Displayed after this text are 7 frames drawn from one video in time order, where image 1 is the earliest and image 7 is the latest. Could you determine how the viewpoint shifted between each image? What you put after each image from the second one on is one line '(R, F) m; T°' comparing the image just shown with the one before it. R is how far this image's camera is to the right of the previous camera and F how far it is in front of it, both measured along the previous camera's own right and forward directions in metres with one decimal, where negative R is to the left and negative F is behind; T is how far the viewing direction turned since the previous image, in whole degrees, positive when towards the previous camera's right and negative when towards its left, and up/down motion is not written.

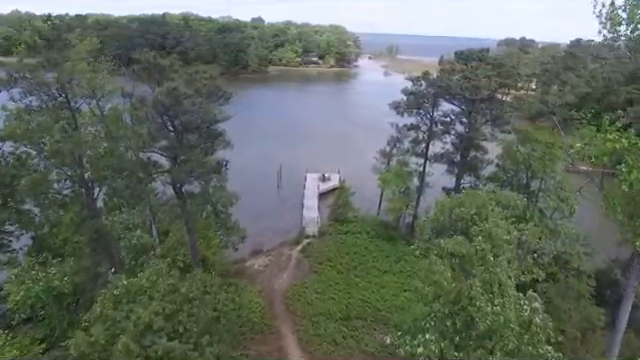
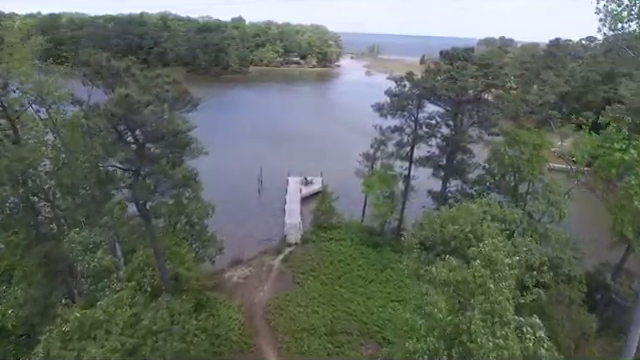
(+0.1, +0.9) m; +2°
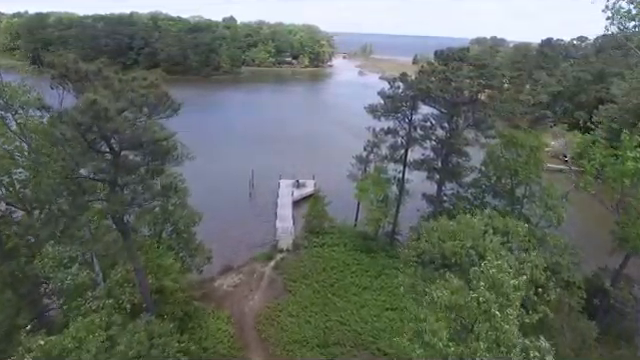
(+0.1, +0.6) m; +1°
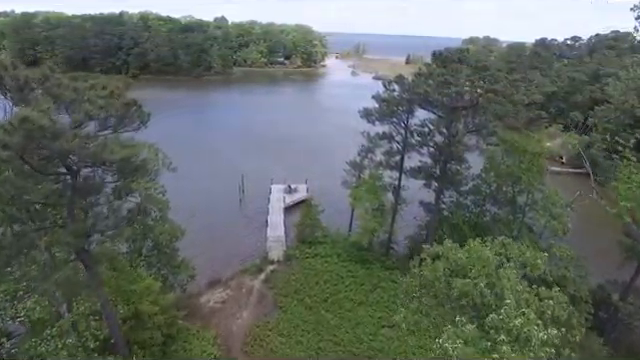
(+0.1, +1.0) m; +1°
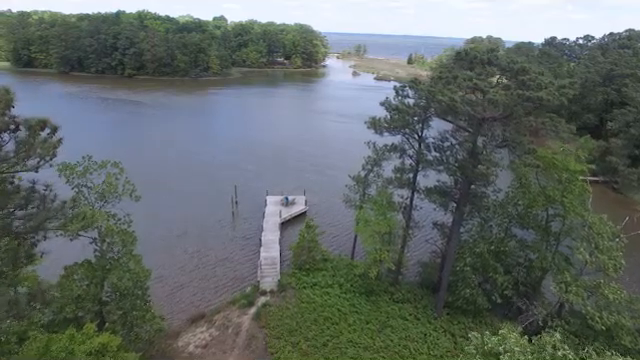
(+0.1, +2.7) m; 0°
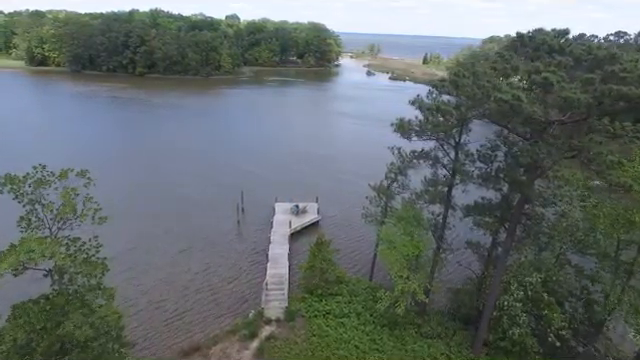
(-0.1, +2.6) m; -2°
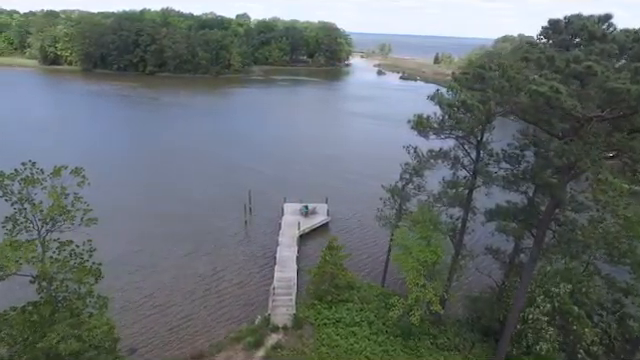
(-0.1, +0.8) m; -1°
